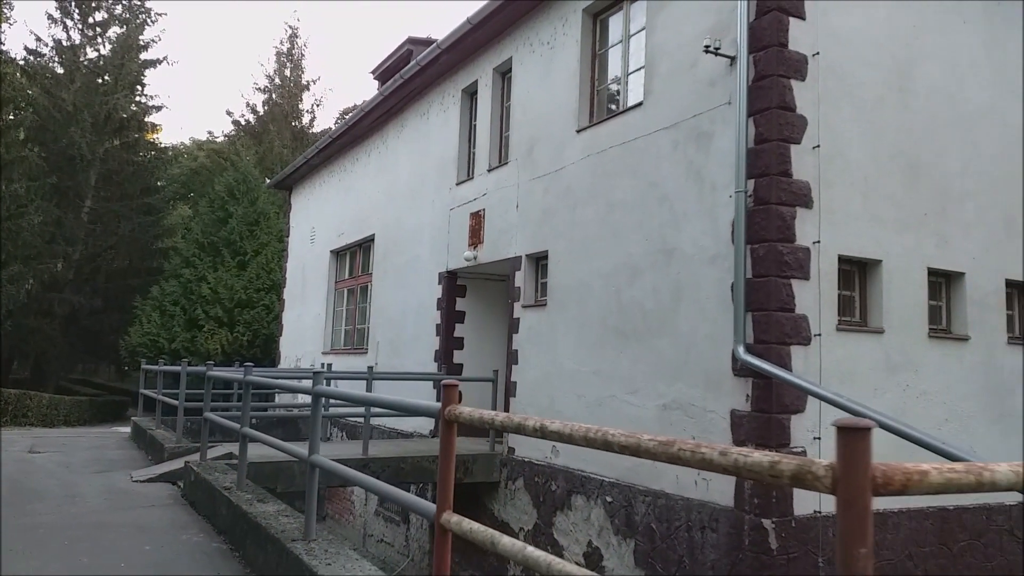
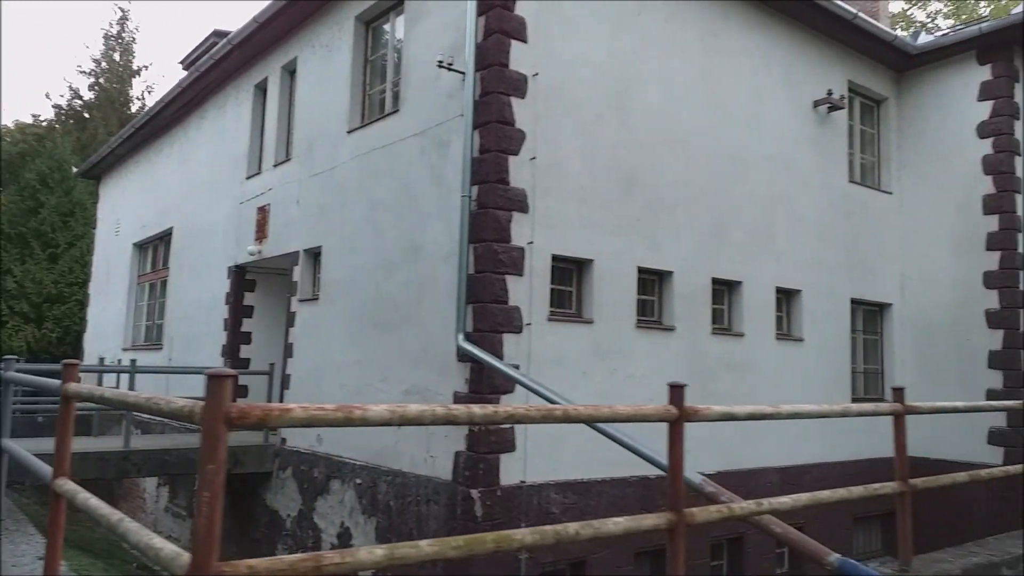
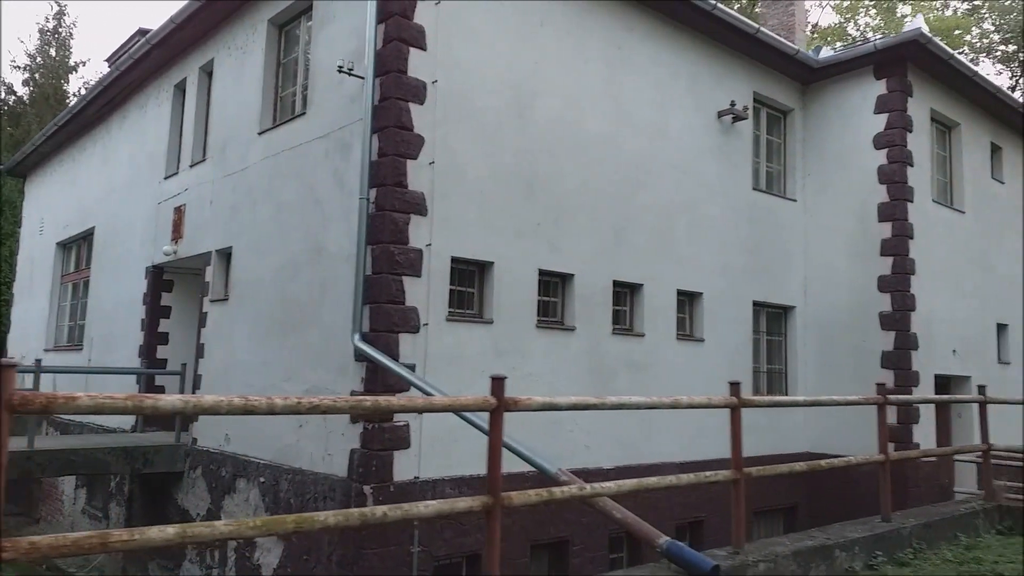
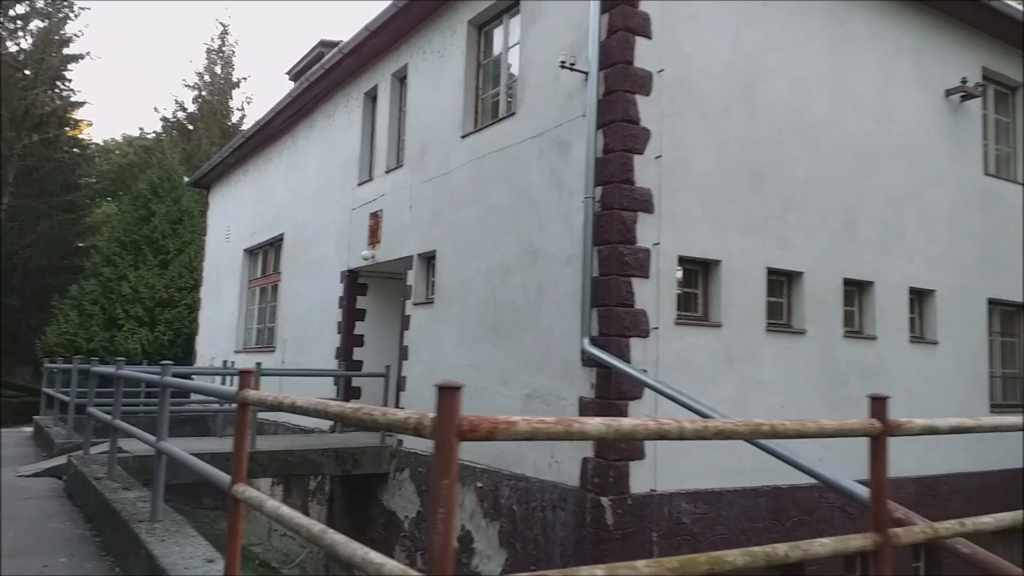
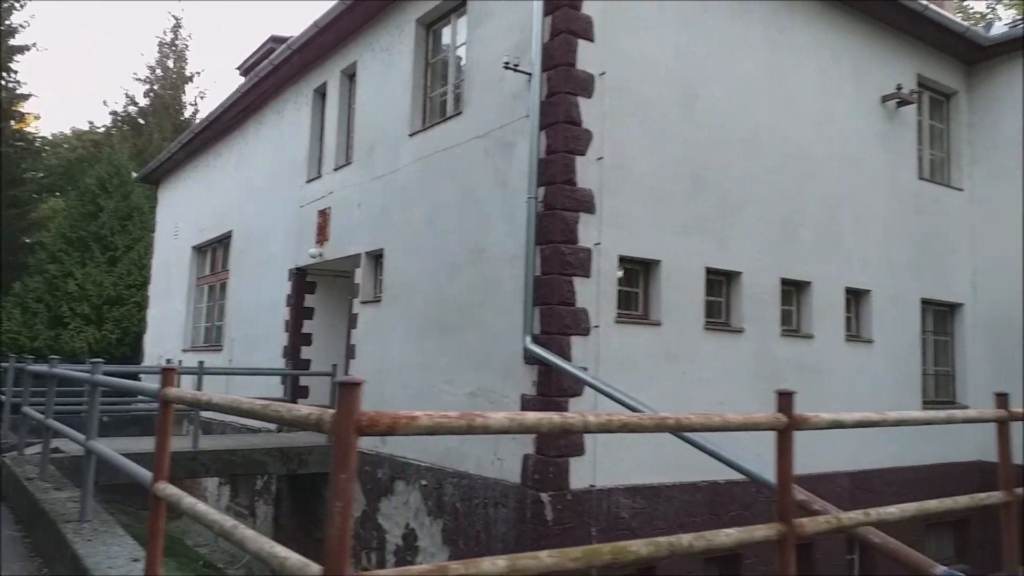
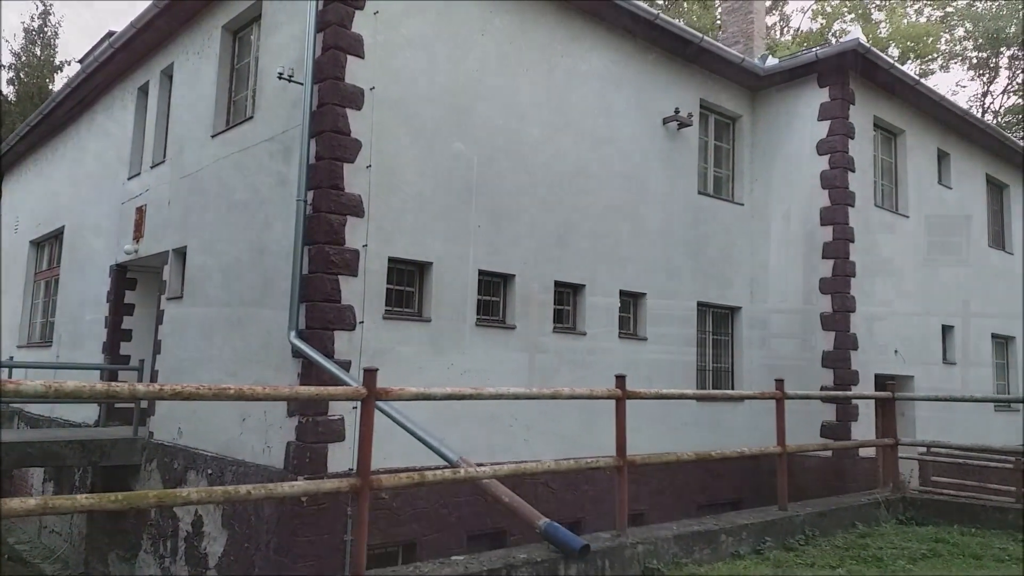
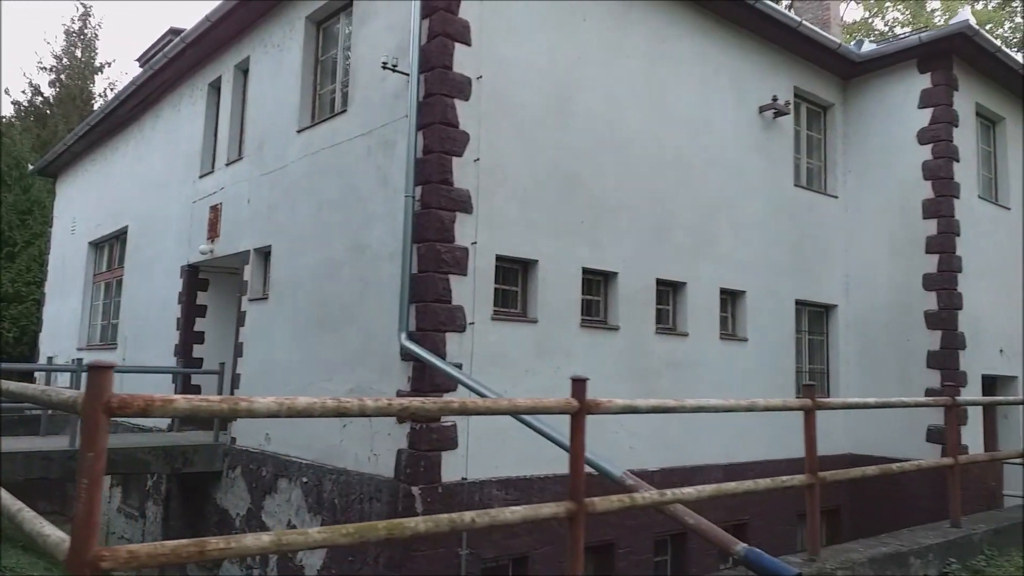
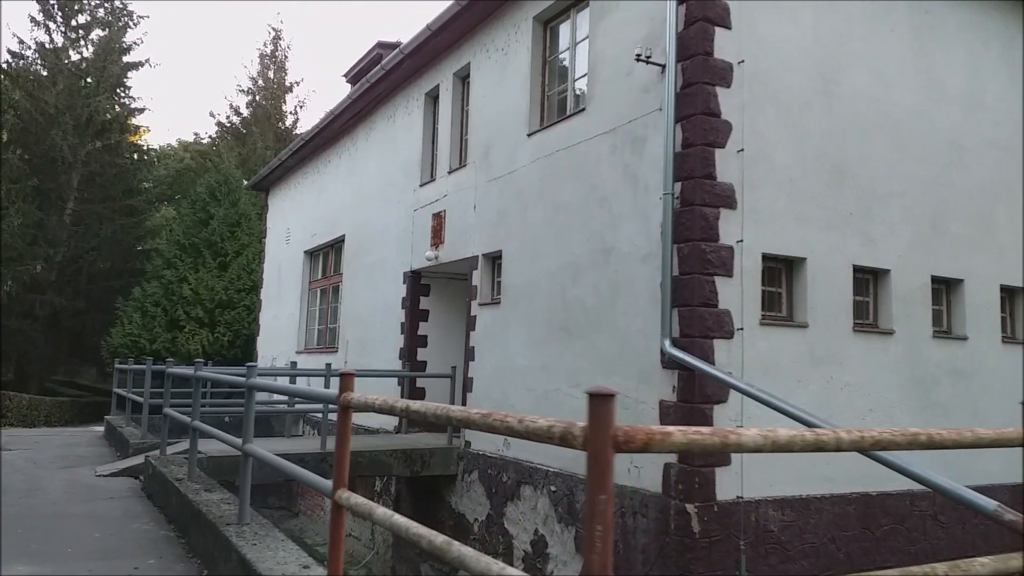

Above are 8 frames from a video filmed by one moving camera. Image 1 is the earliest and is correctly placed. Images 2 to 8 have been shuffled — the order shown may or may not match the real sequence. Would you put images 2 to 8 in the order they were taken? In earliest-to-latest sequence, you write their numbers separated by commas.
8, 4, 5, 2, 7, 3, 6
